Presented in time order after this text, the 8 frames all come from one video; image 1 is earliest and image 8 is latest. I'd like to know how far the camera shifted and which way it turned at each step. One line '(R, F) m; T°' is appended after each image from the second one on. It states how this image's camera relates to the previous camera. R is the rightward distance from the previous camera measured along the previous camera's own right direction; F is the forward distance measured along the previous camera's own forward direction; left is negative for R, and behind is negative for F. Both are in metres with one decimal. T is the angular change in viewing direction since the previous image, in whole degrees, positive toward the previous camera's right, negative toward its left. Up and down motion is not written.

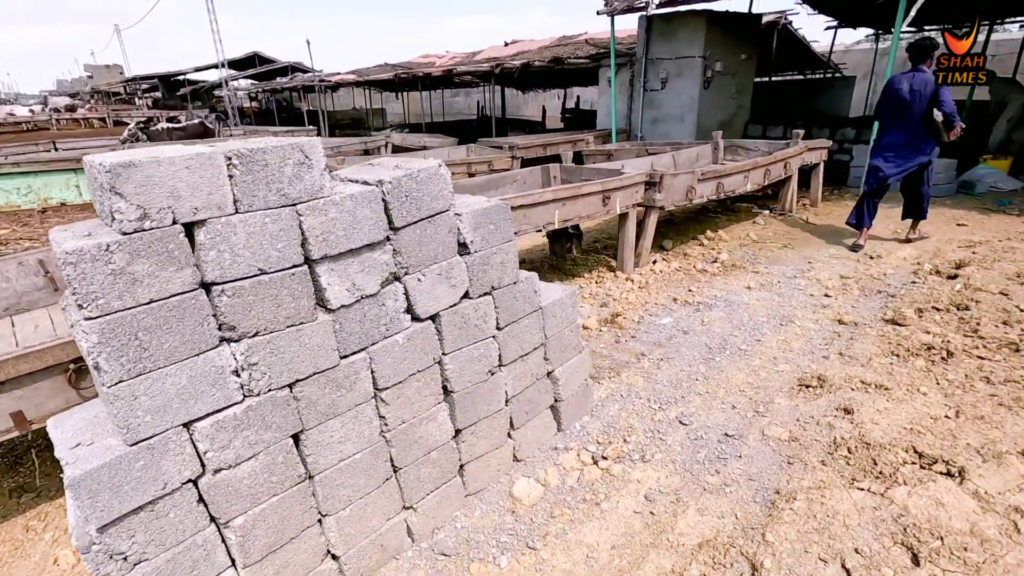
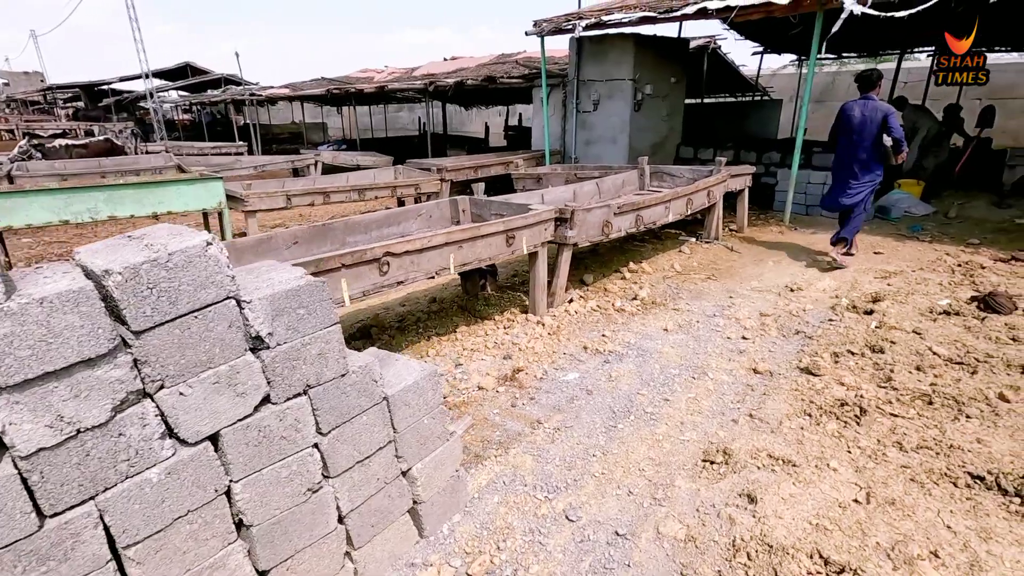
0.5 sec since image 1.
(+0.3, +0.3) m; +5°
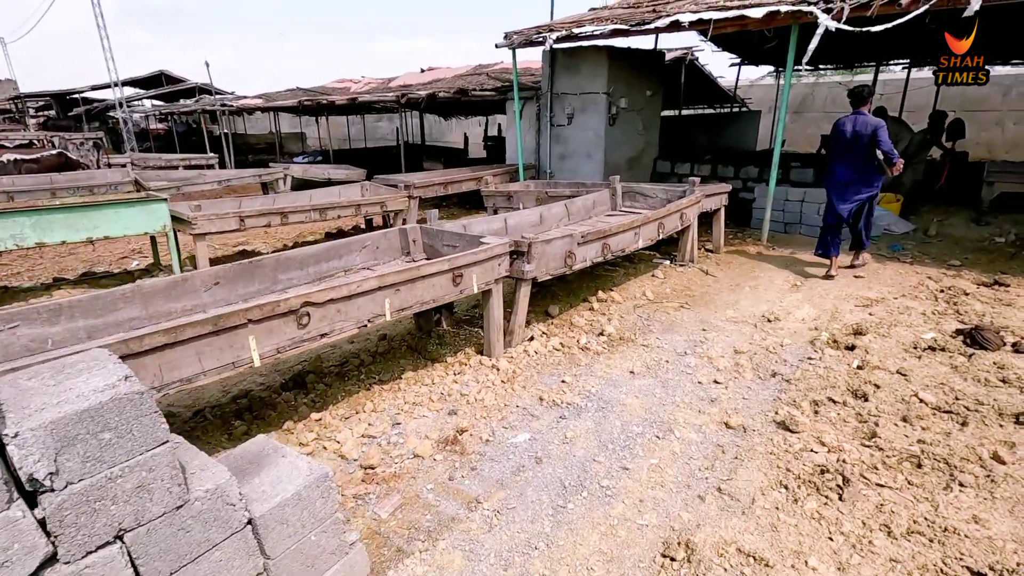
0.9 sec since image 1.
(+0.2, +0.3) m; +2°
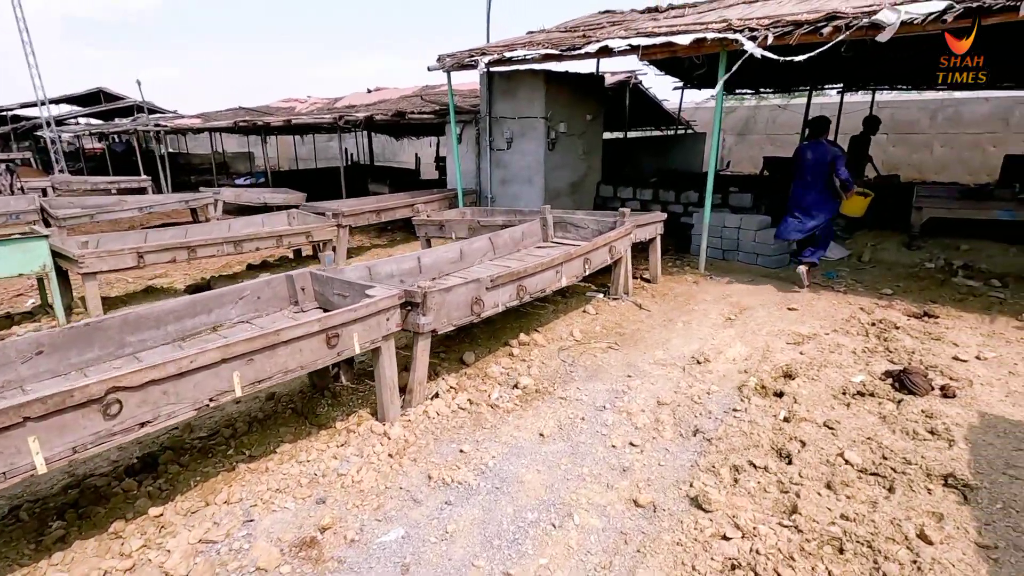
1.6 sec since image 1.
(+0.4, +0.3) m; +4°
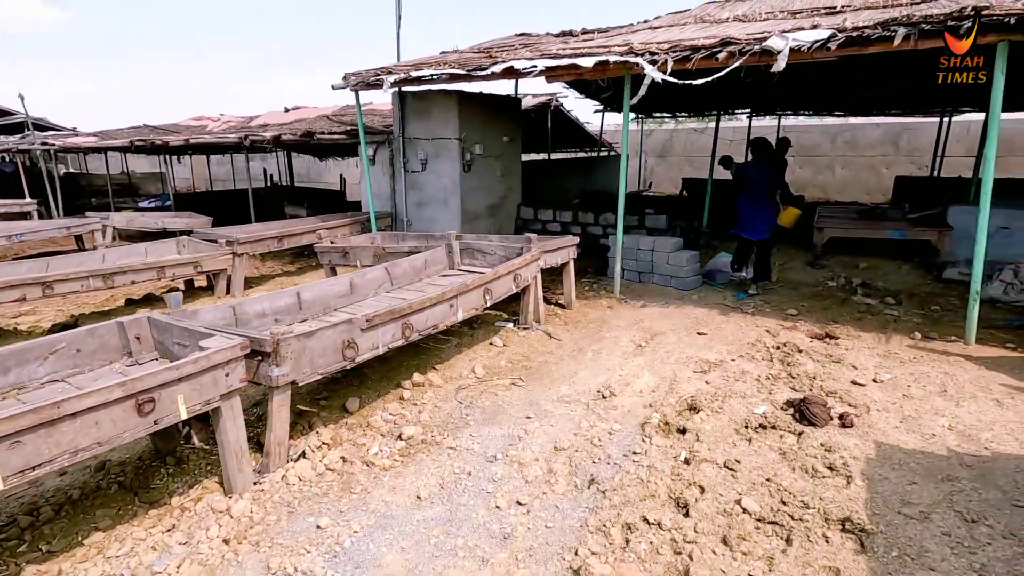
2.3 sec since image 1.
(+0.3, +0.3) m; +6°
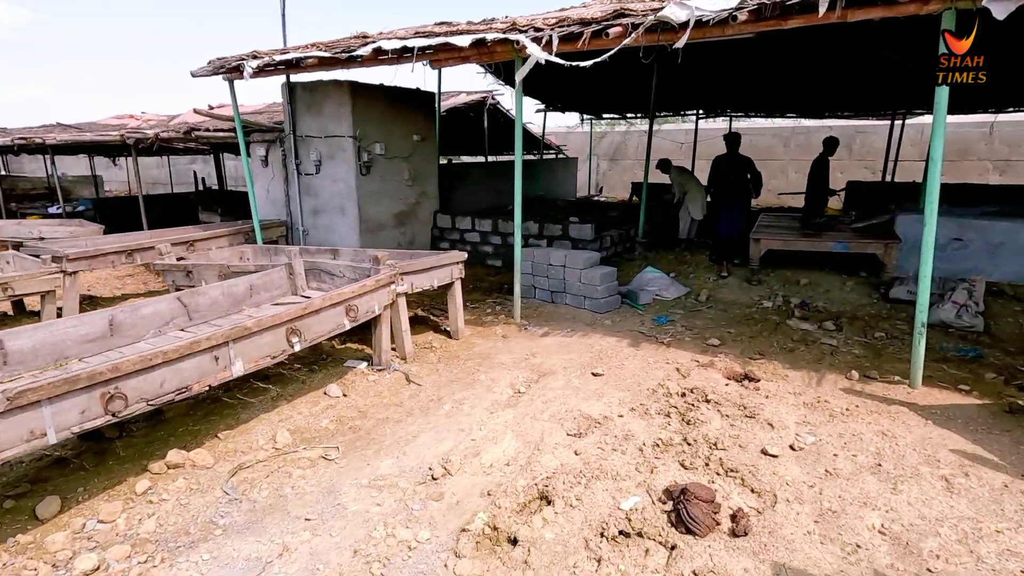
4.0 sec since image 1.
(+0.9, +0.9) m; +3°
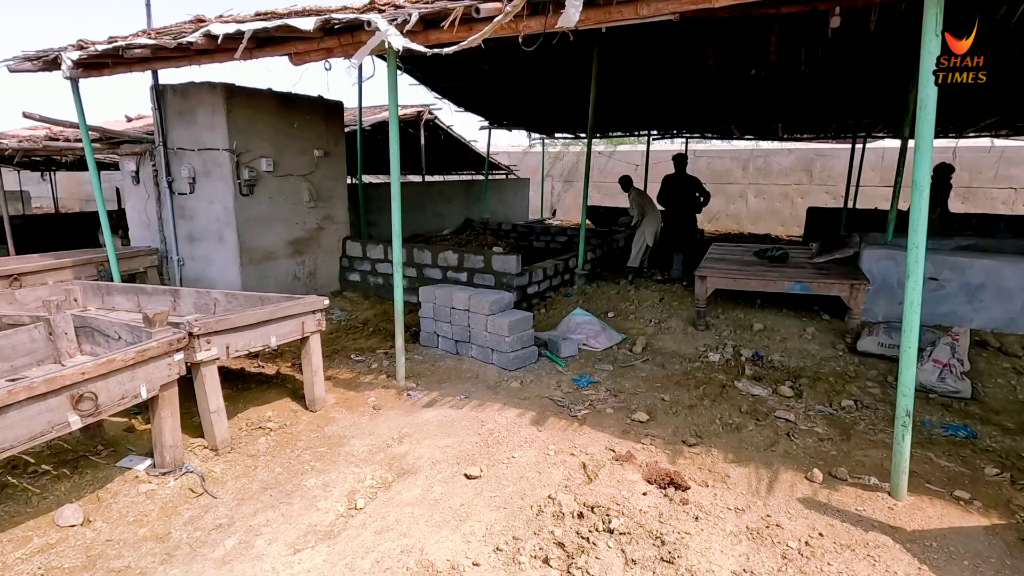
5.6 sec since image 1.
(+0.7, +1.0) m; +3°
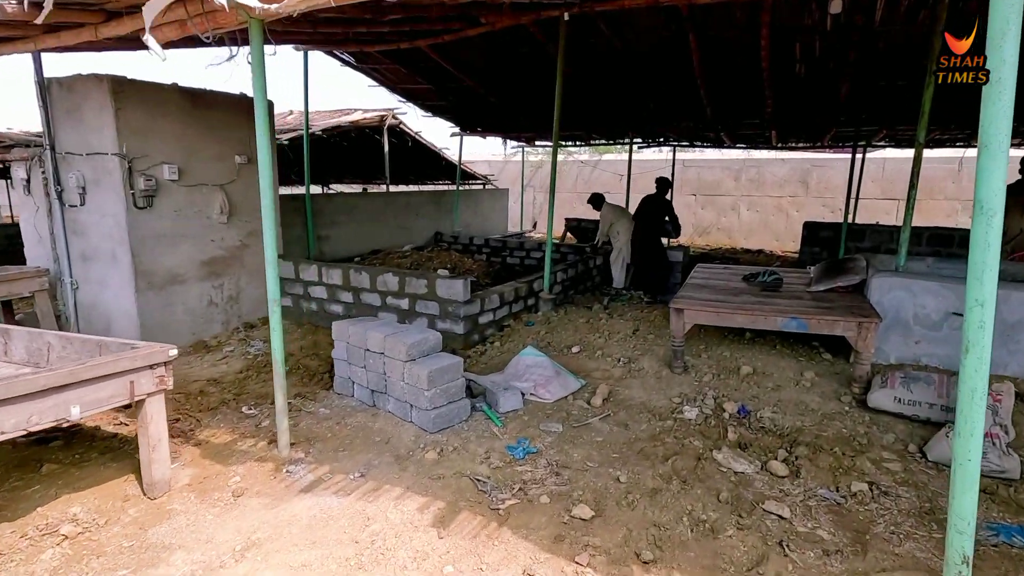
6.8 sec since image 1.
(+0.5, +0.9) m; 0°
